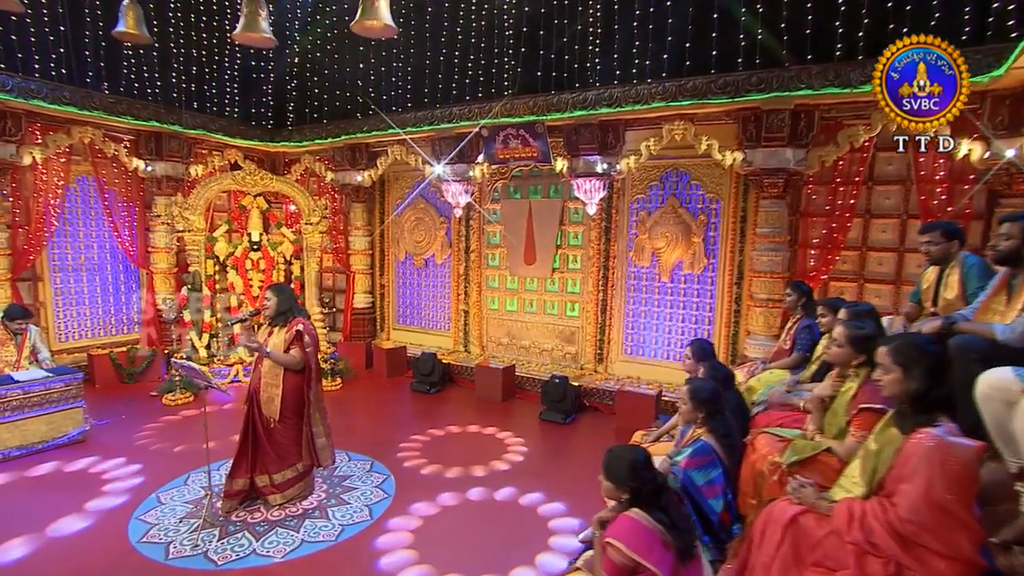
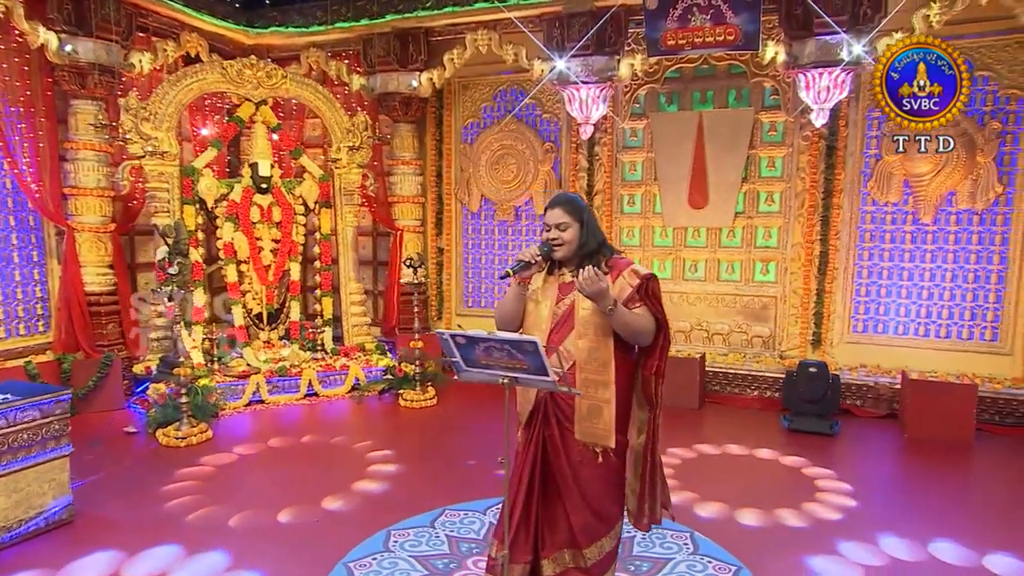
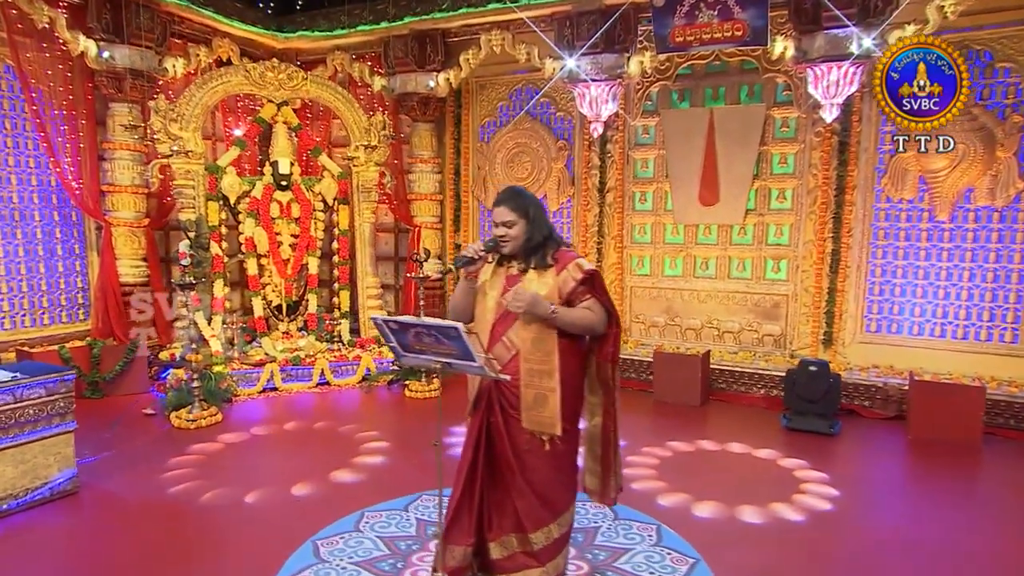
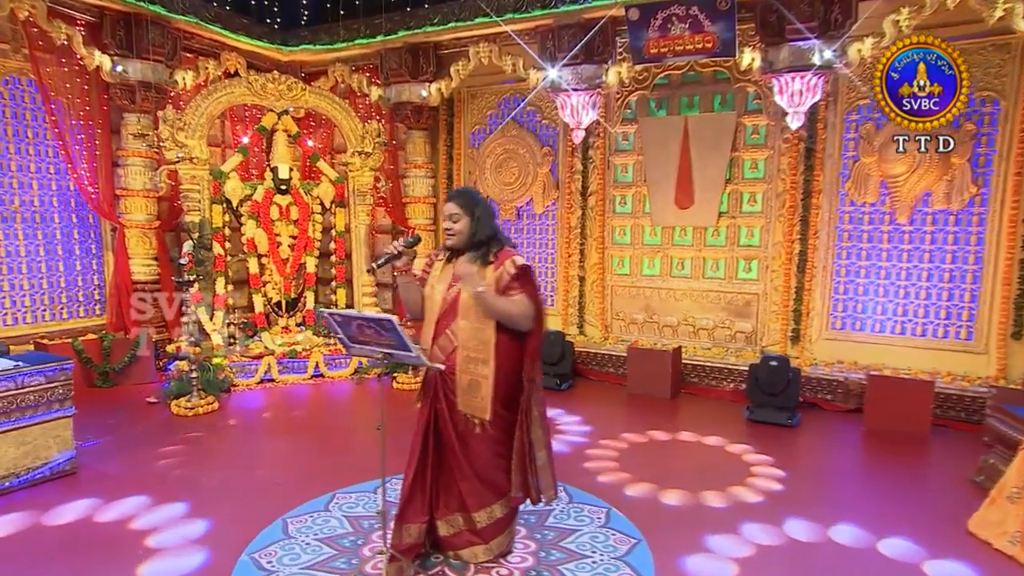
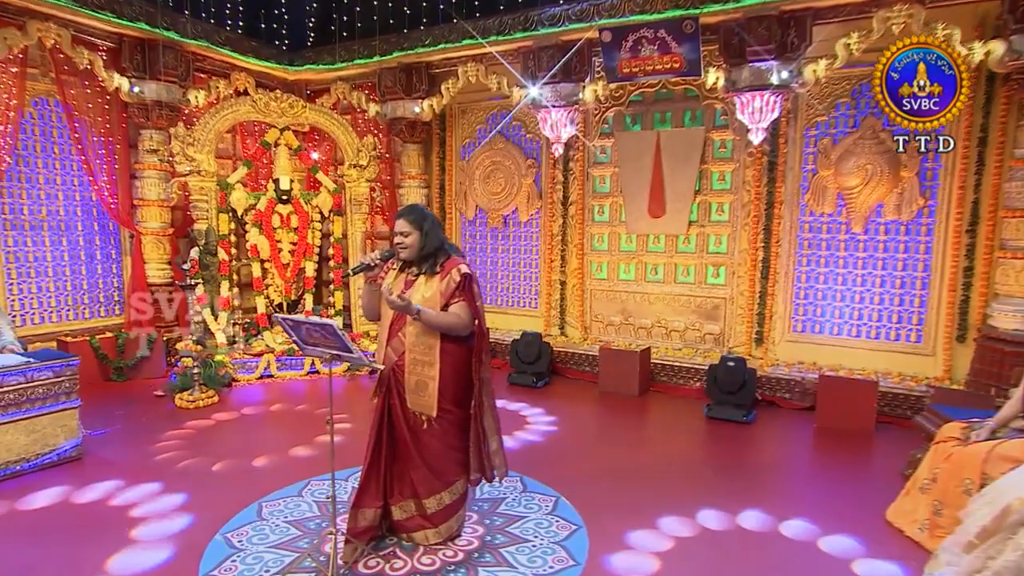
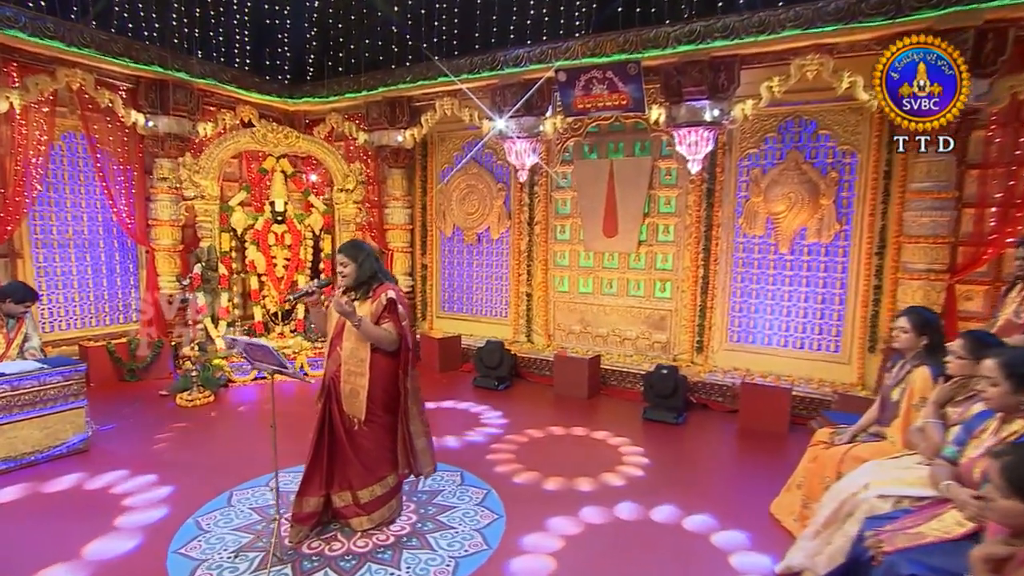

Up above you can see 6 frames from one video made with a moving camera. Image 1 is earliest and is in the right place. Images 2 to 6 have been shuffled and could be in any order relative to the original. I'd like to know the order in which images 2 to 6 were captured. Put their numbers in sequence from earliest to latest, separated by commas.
6, 5, 4, 3, 2
